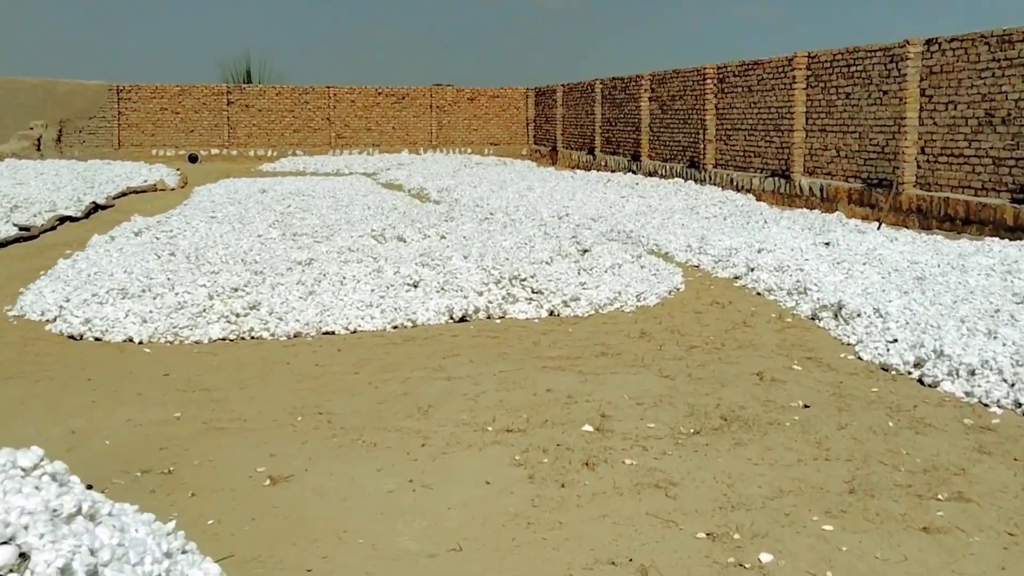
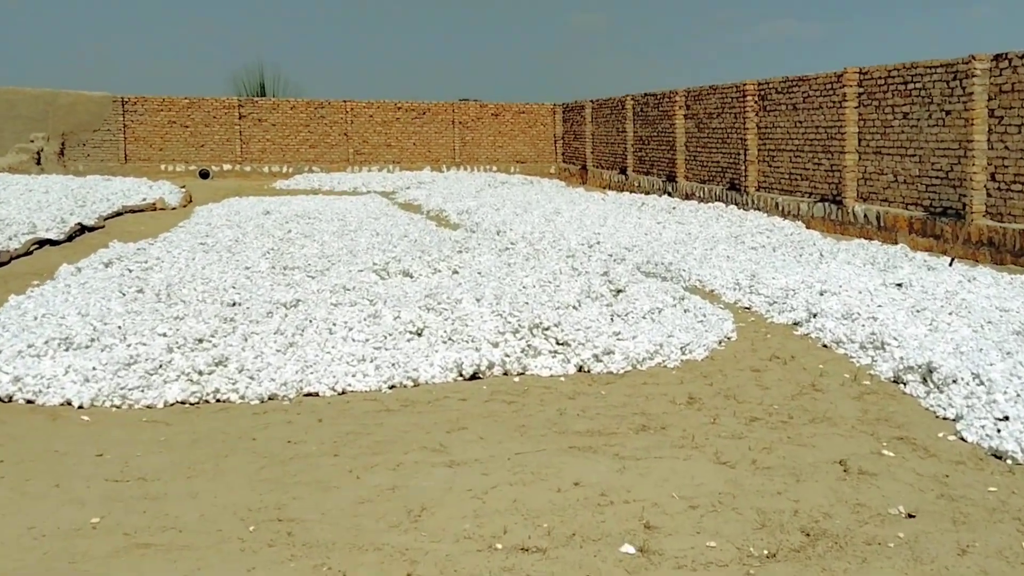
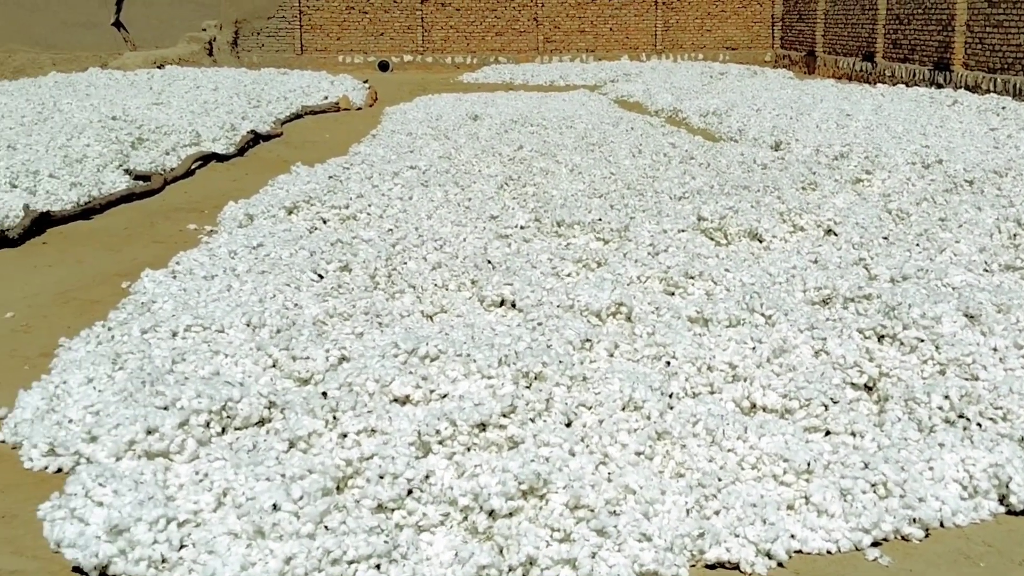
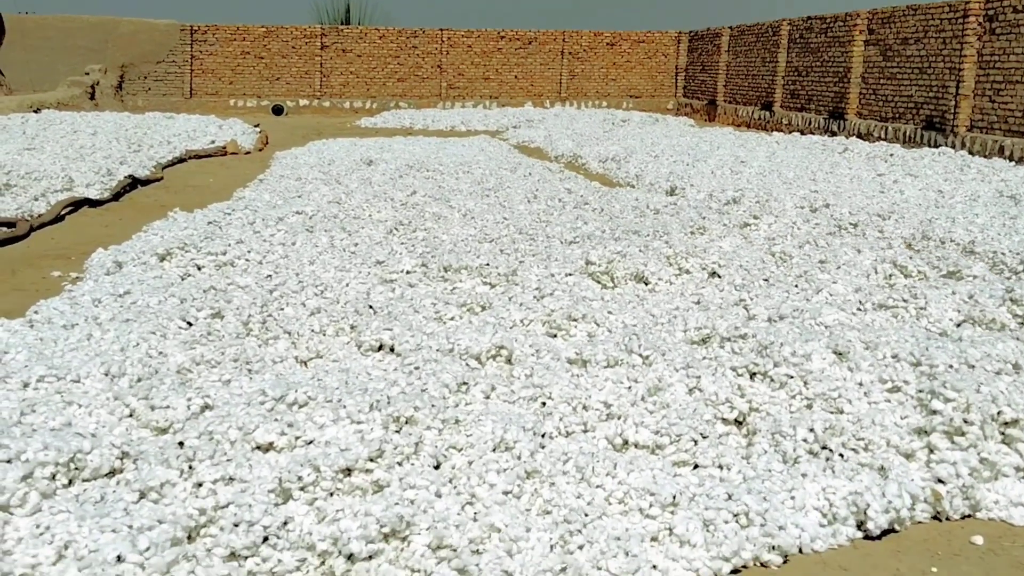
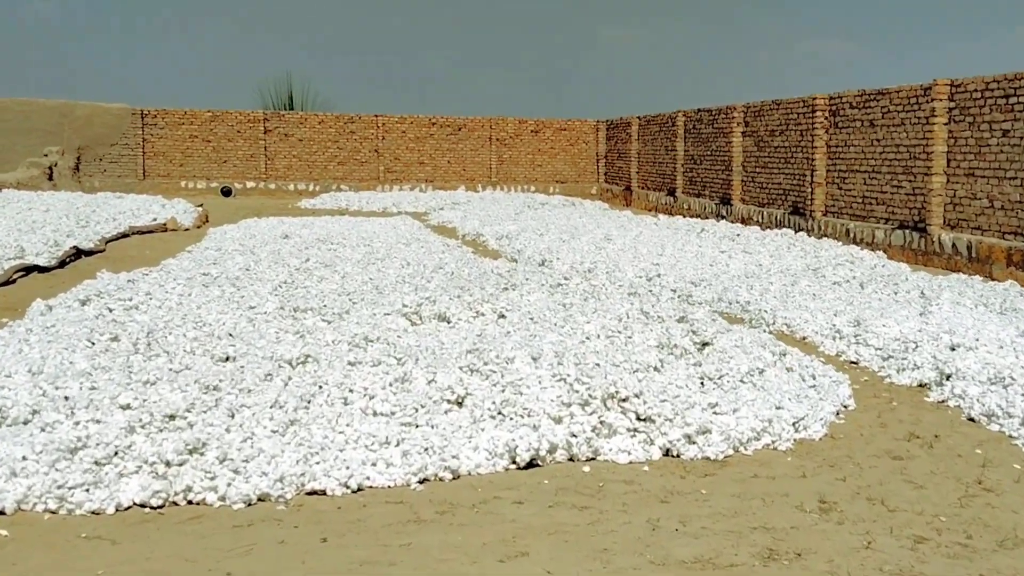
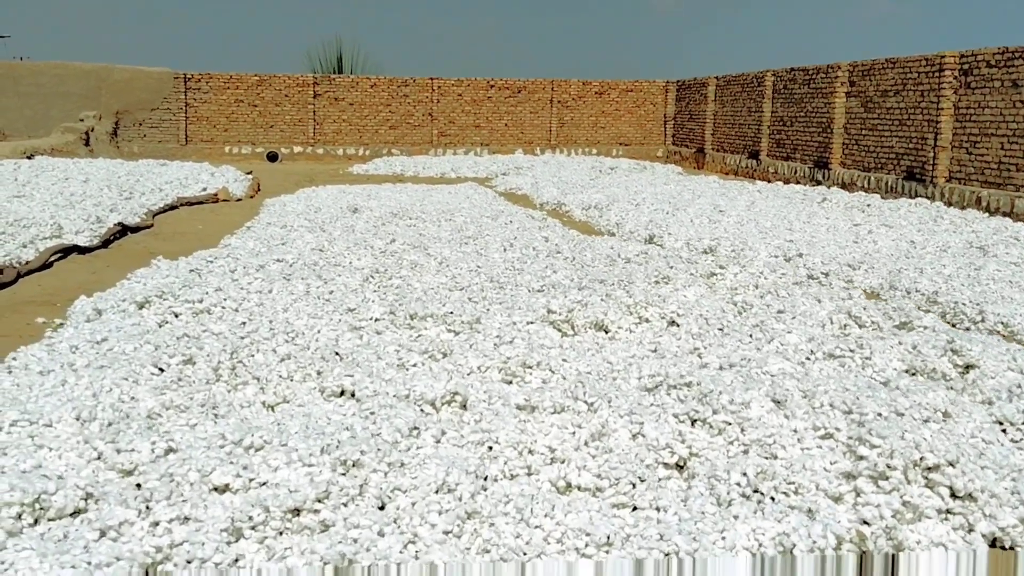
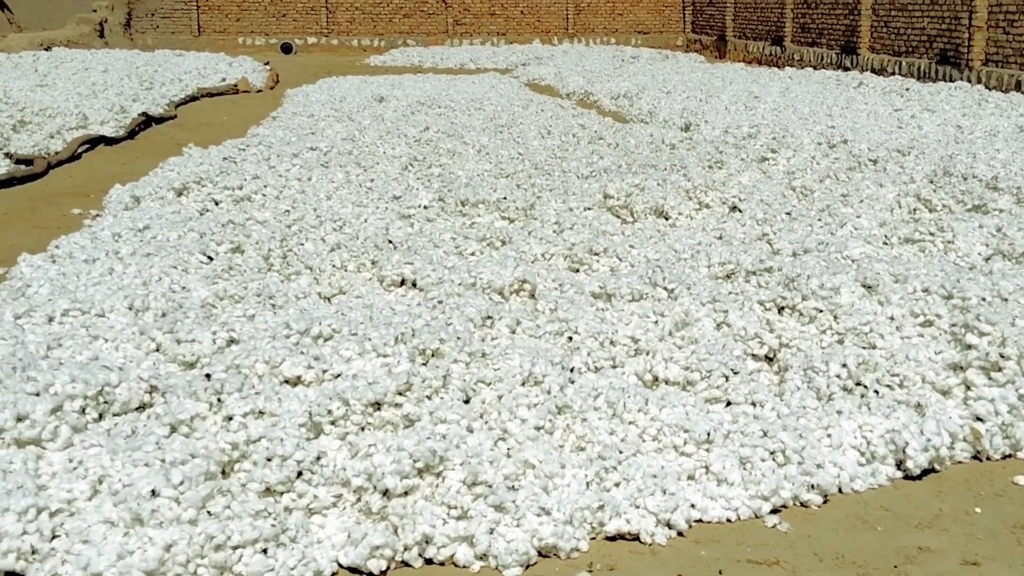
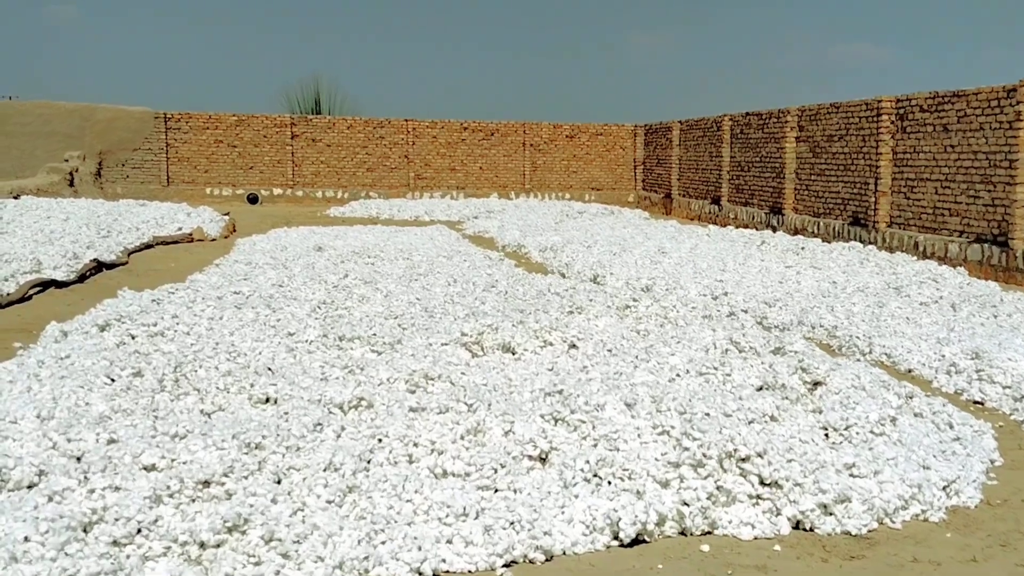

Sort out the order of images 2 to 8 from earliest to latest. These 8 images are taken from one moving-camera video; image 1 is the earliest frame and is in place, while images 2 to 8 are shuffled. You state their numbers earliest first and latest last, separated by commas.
2, 5, 8, 6, 4, 7, 3
